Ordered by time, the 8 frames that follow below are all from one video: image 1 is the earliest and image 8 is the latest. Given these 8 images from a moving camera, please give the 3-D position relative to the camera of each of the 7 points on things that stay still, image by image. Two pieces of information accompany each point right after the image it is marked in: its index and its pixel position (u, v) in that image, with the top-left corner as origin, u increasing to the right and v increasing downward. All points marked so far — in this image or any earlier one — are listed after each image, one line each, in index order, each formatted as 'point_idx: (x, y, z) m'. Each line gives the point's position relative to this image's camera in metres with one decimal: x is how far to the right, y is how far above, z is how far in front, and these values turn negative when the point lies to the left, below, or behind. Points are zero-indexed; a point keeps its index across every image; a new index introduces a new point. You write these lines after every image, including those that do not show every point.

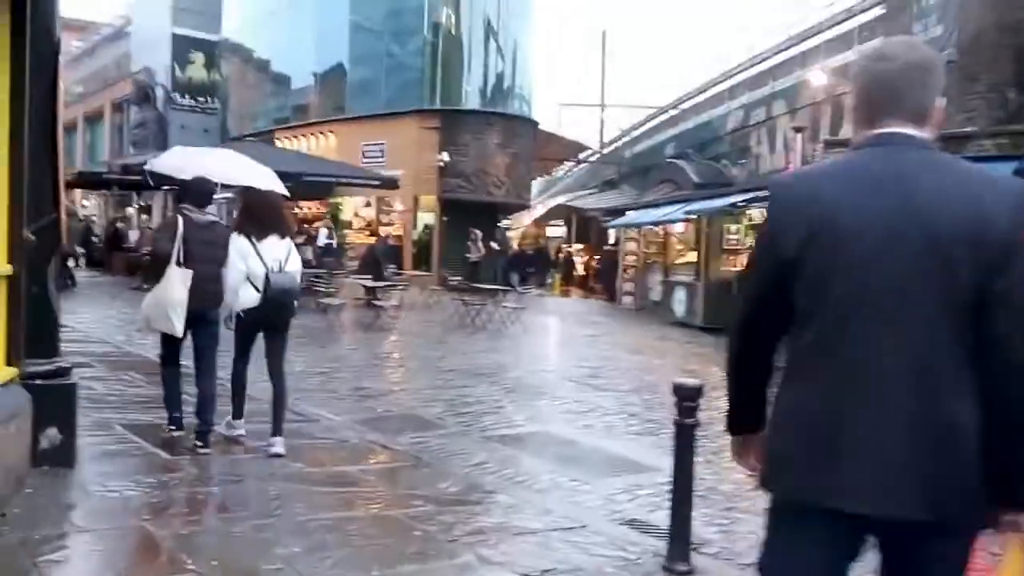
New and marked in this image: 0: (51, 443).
0: (-2.7, -0.9, +5.9) m
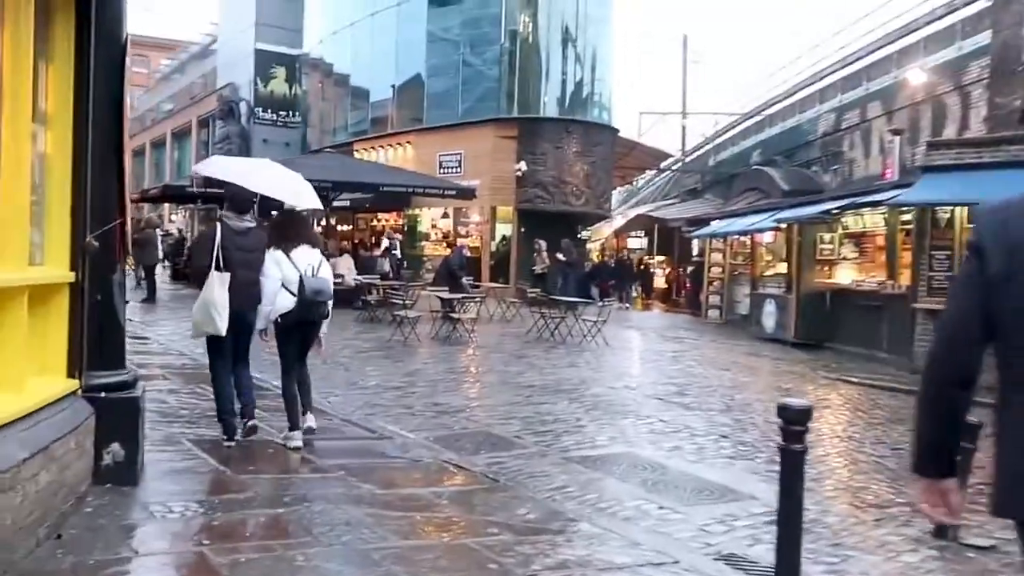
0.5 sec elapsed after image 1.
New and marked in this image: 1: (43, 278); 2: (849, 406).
0: (-2.2, -0.9, +5.6) m
1: (-2.3, 0.0, +4.9) m
2: (+3.6, -1.2, +10.7) m
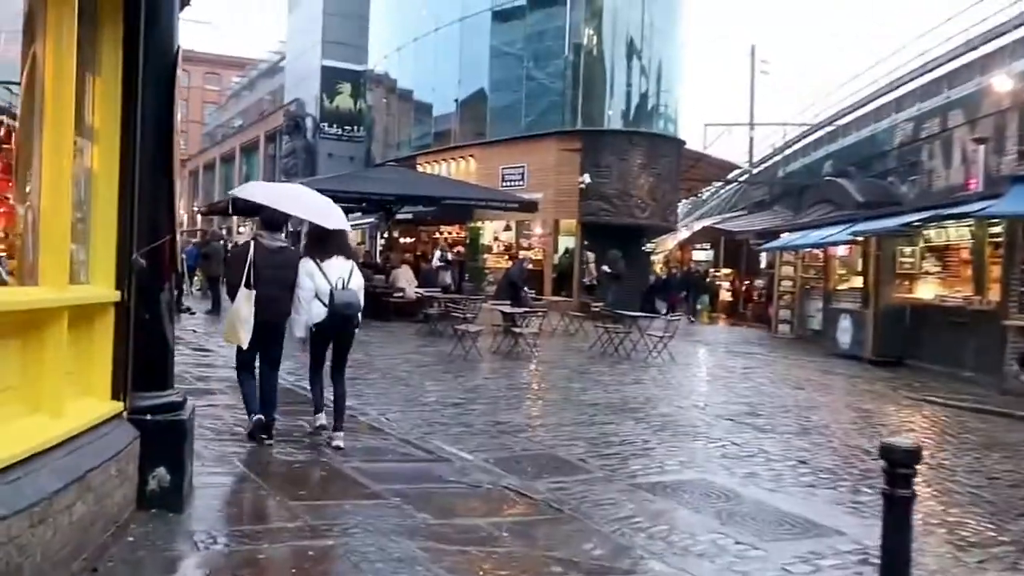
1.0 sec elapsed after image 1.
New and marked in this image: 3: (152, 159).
0: (-1.9, -1.0, +5.4) m
1: (-2.0, -0.1, +4.7) m
2: (+4.2, -1.4, +10.1) m
3: (-1.9, +0.7, +5.4) m
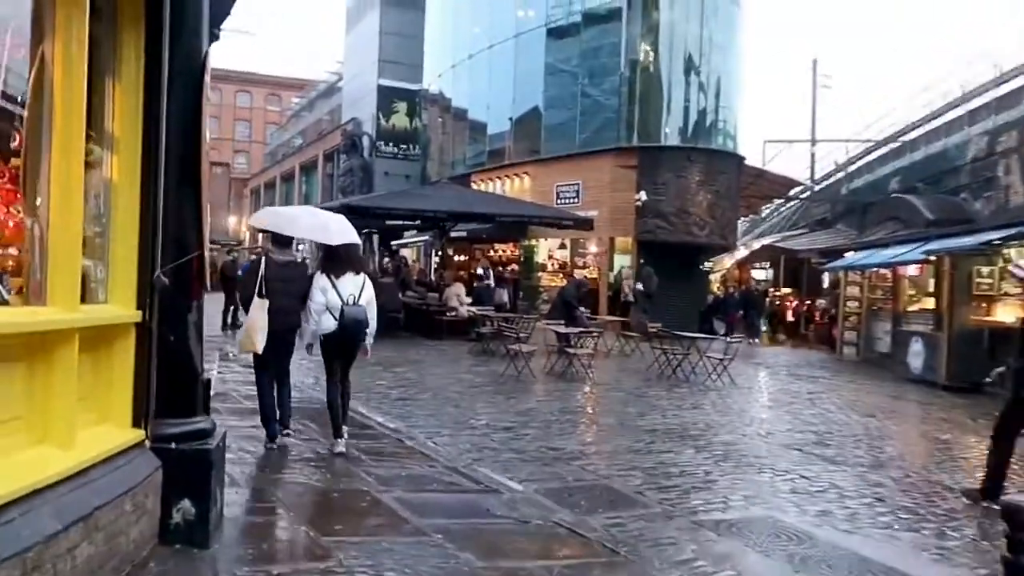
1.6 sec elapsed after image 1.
0: (-1.6, -1.1, +5.0) m
1: (-1.8, -0.1, +4.3) m
2: (+4.7, -1.6, +9.4) m
3: (-1.6, +0.6, +5.0) m
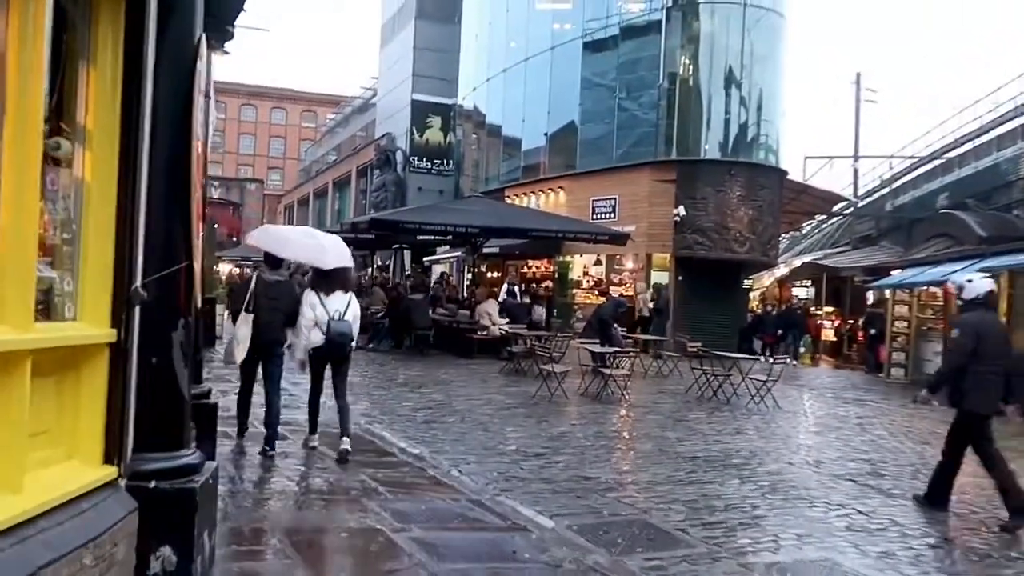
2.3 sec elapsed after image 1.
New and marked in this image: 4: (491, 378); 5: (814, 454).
0: (-1.5, -1.2, +4.4) m
1: (-1.7, -0.2, +3.7) m
2: (+5.0, -1.8, +8.6) m
3: (-1.5, +0.5, +4.5) m
4: (-0.4, -1.5, +17.1) m
5: (+3.3, -1.8, +11.0) m
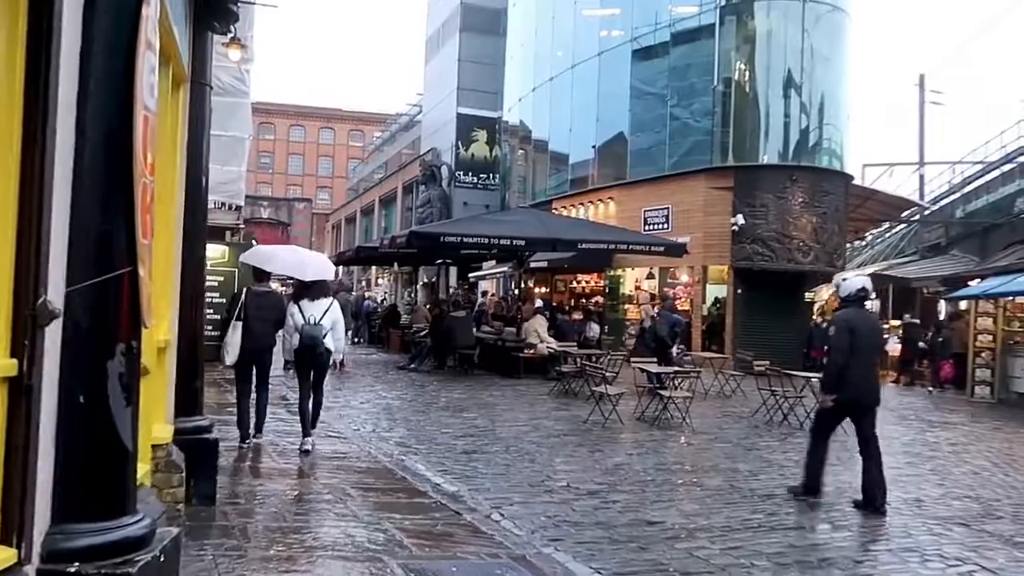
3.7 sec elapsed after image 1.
0: (-1.3, -1.2, +3.2) m
1: (-1.5, -0.2, +2.6) m
2: (+5.3, -1.8, +7.1) m
3: (-1.4, +0.5, +3.3) m
4: (+0.4, -1.8, +15.8) m
5: (+3.7, -1.9, +9.5) m
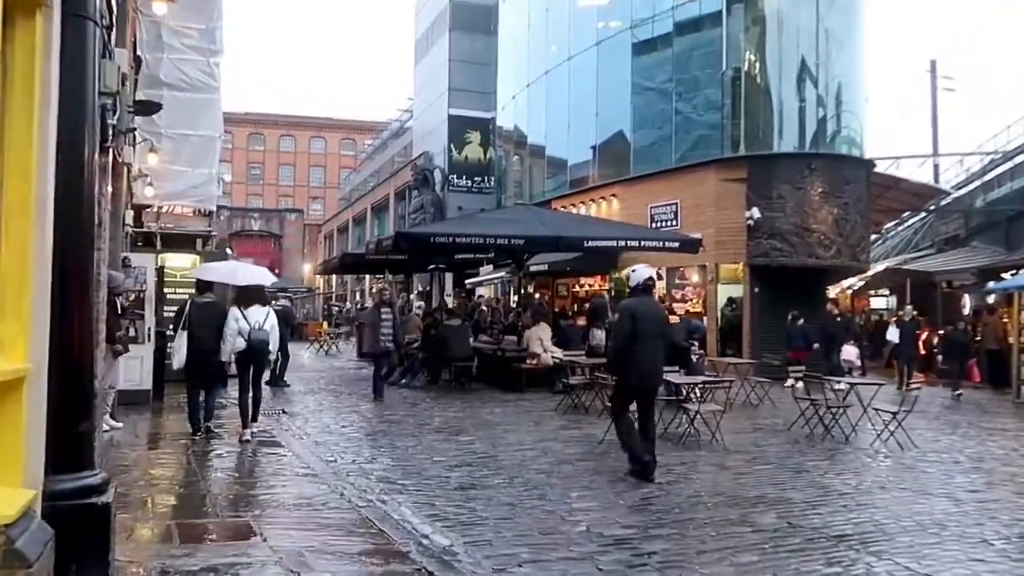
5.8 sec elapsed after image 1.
0: (-1.3, -1.2, +1.4) m
1: (-1.5, -0.2, +0.8) m
2: (+5.4, -1.7, +5.3) m
3: (-1.4, +0.5, +1.6) m
4: (+0.5, -1.8, +14.0) m
5: (+3.8, -1.8, +7.8) m
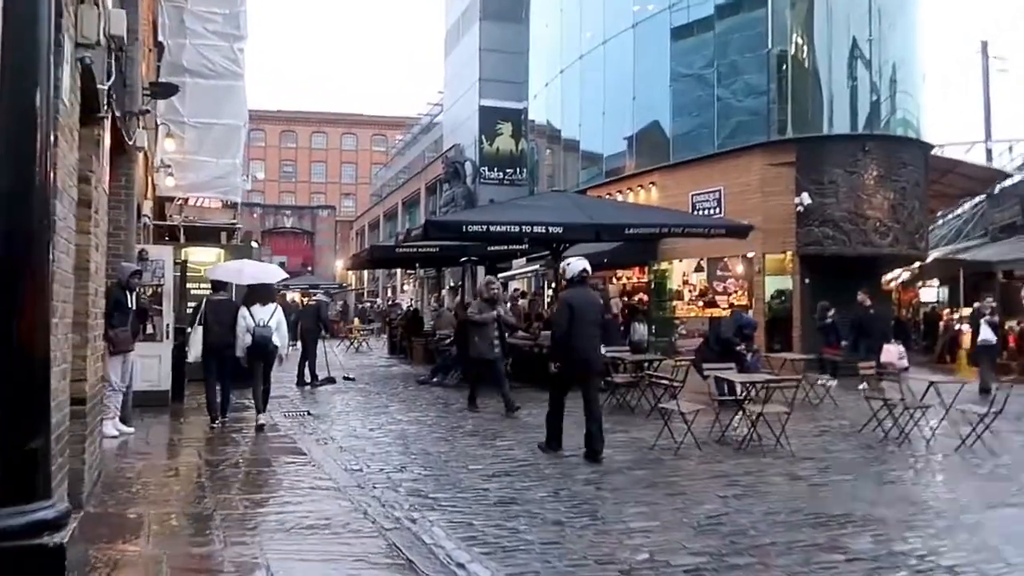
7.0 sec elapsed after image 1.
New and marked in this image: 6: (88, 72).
0: (-1.2, -1.2, +0.4) m
1: (-1.4, -0.2, -0.2) m
2: (+5.6, -1.6, +4.1) m
3: (-1.3, +0.5, +0.5) m
4: (+1.0, -1.7, +12.9) m
5: (+4.1, -1.7, +6.6) m
6: (-2.6, +1.3, +6.3) m
